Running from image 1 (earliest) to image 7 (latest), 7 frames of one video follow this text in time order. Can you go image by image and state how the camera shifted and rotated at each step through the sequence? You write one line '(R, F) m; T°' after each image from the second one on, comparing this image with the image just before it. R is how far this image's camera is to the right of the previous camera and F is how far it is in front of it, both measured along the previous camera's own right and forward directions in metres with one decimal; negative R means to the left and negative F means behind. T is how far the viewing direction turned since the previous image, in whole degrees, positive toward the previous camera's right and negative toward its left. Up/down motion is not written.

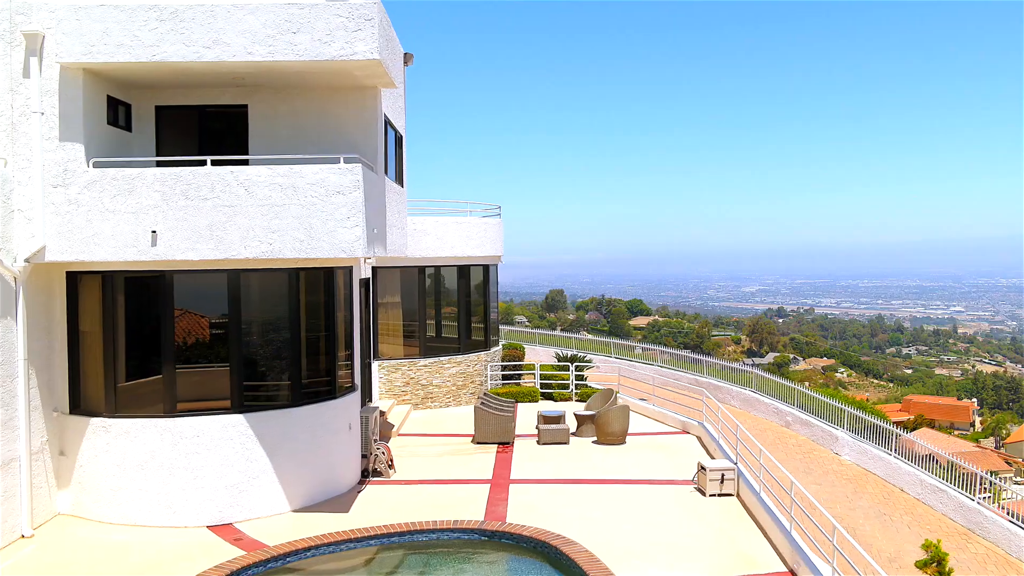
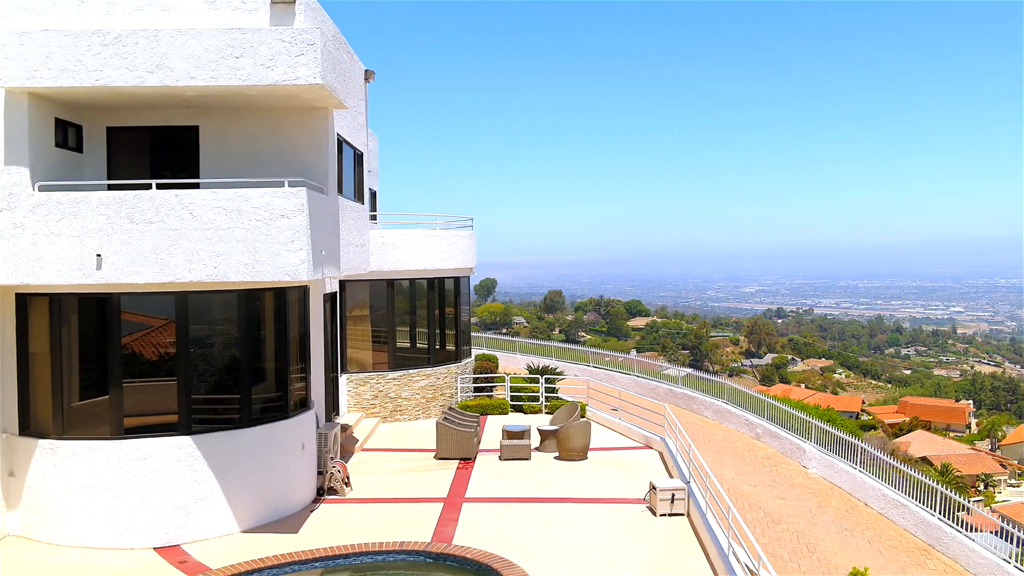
(+0.8, 0.0) m; 0°
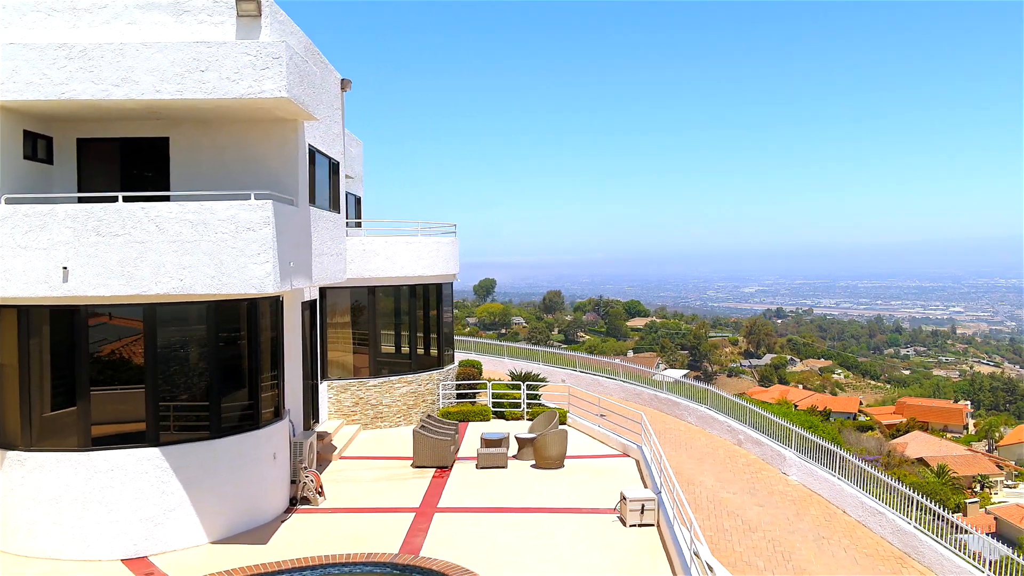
(+0.5, 0.0) m; 0°
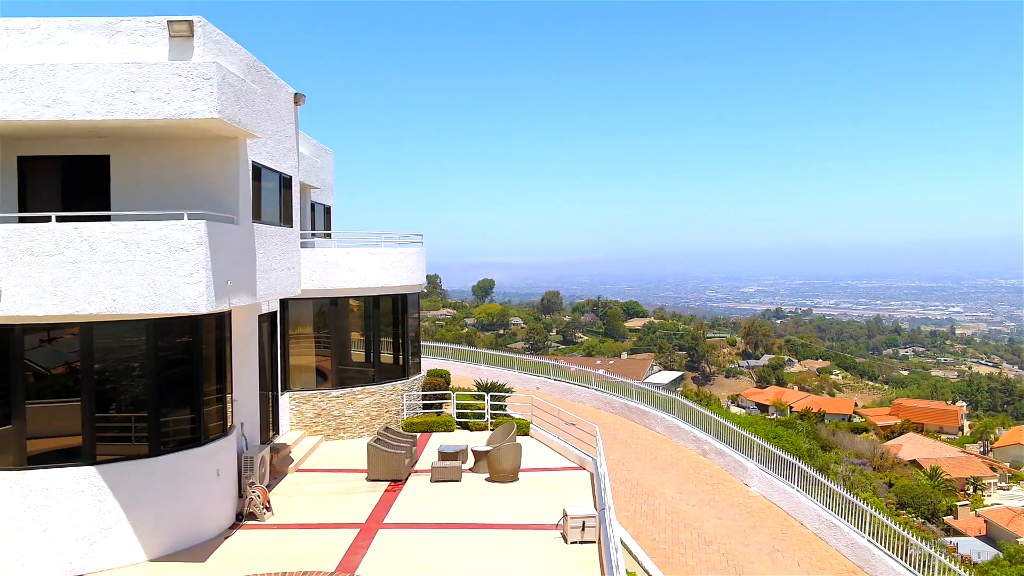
(+0.9, 0.0) m; 0°
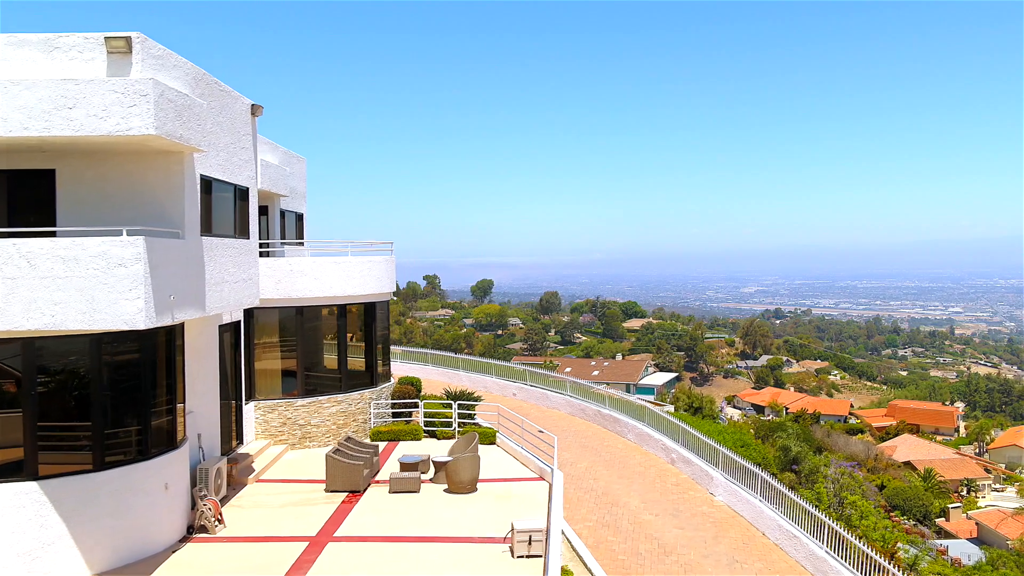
(+0.8, 0.0) m; 0°
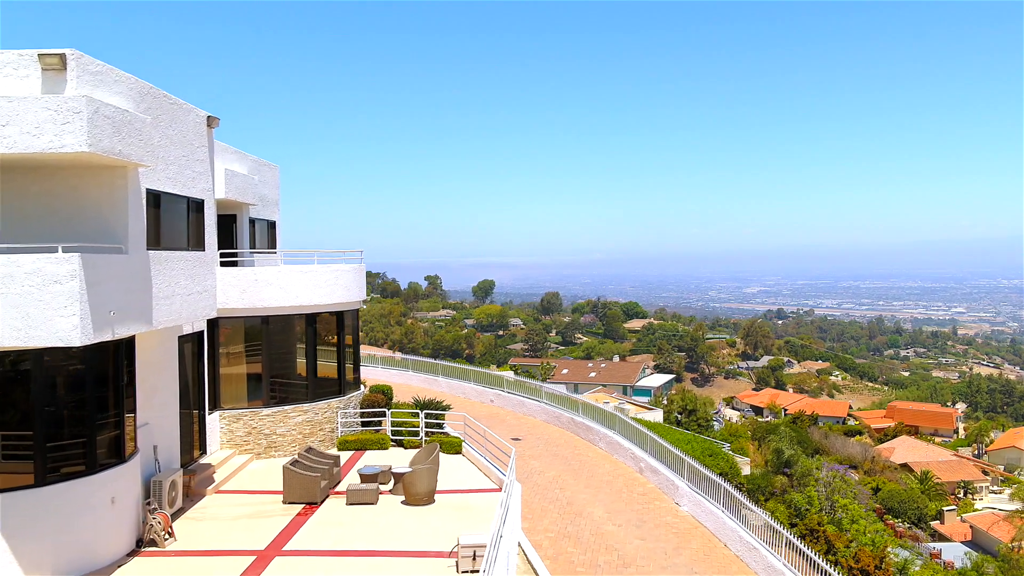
(+0.9, 0.0) m; 0°
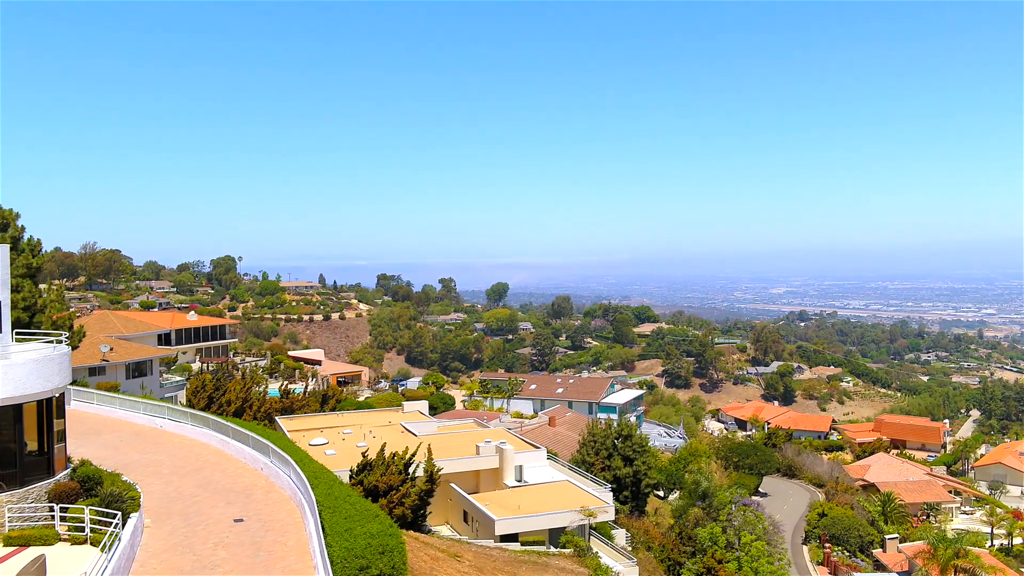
(+9.3, +0.3) m; -1°
